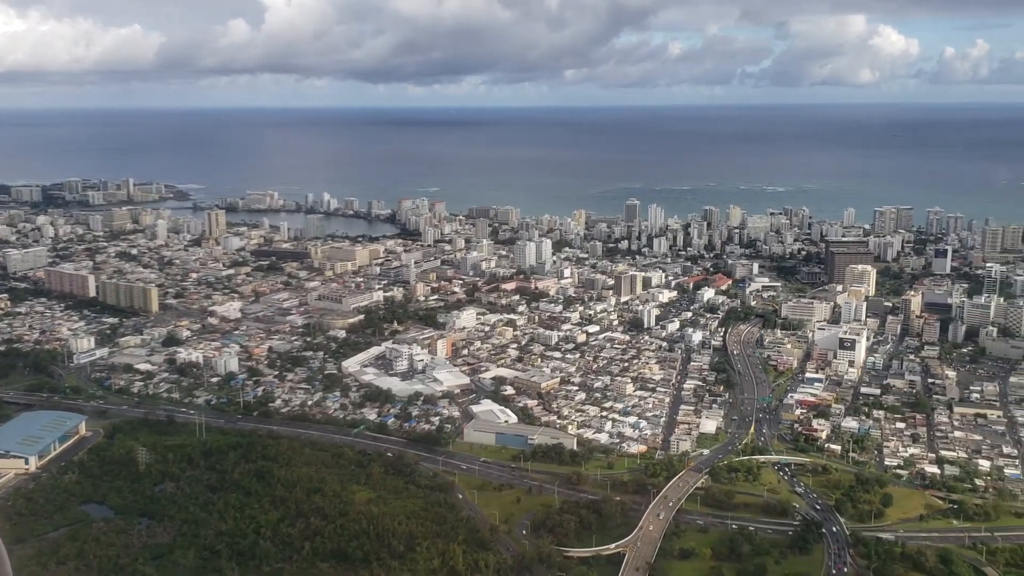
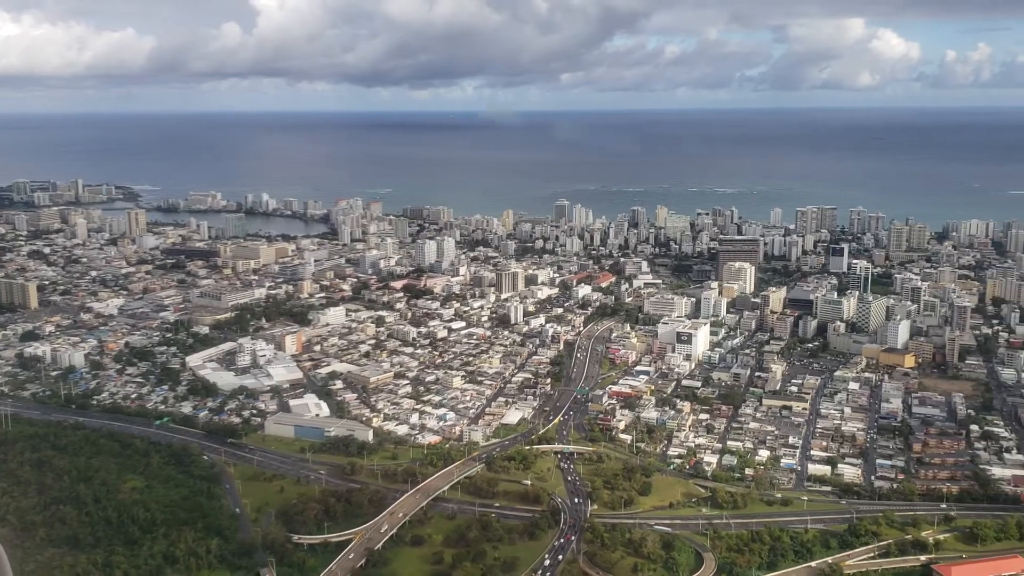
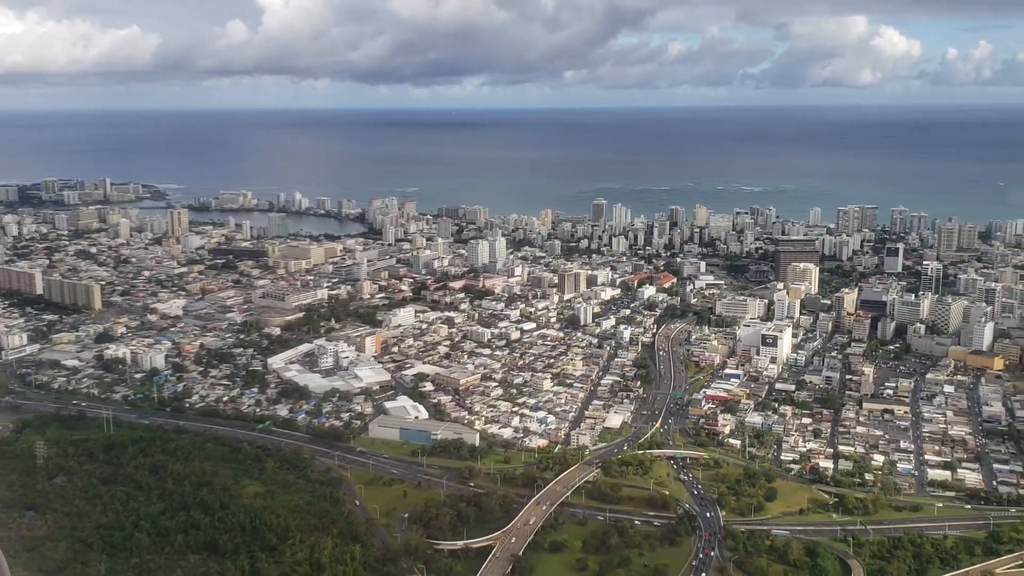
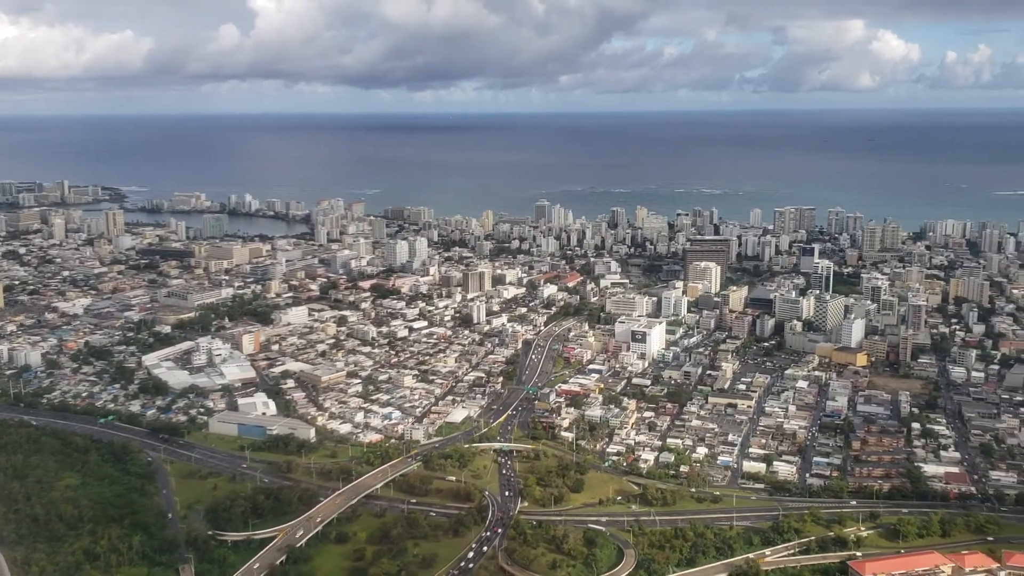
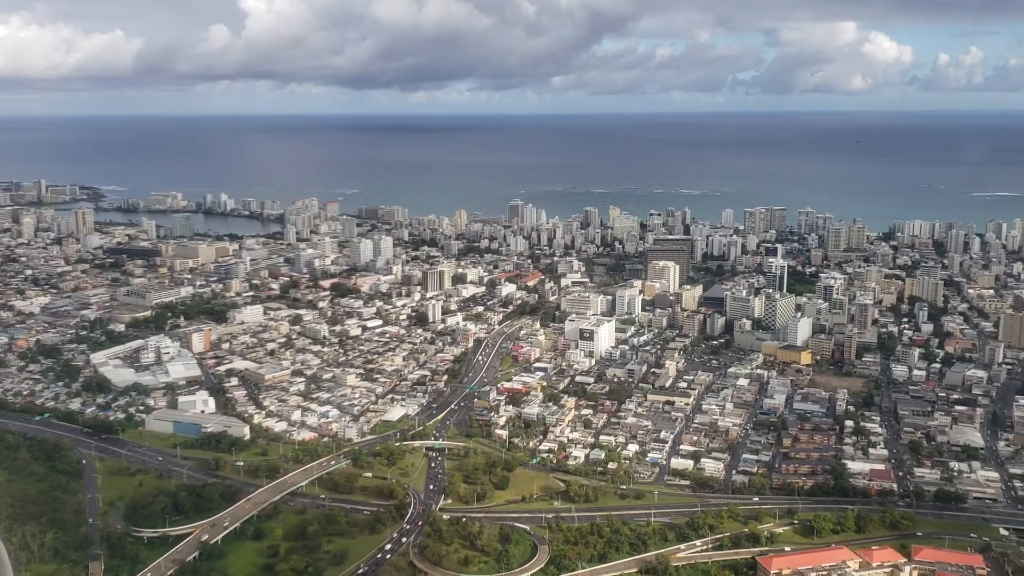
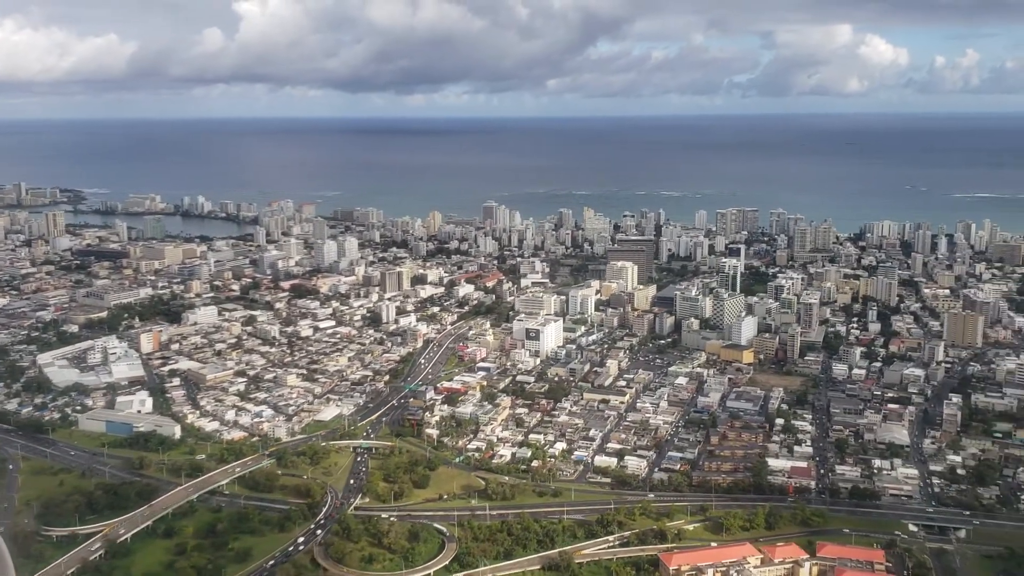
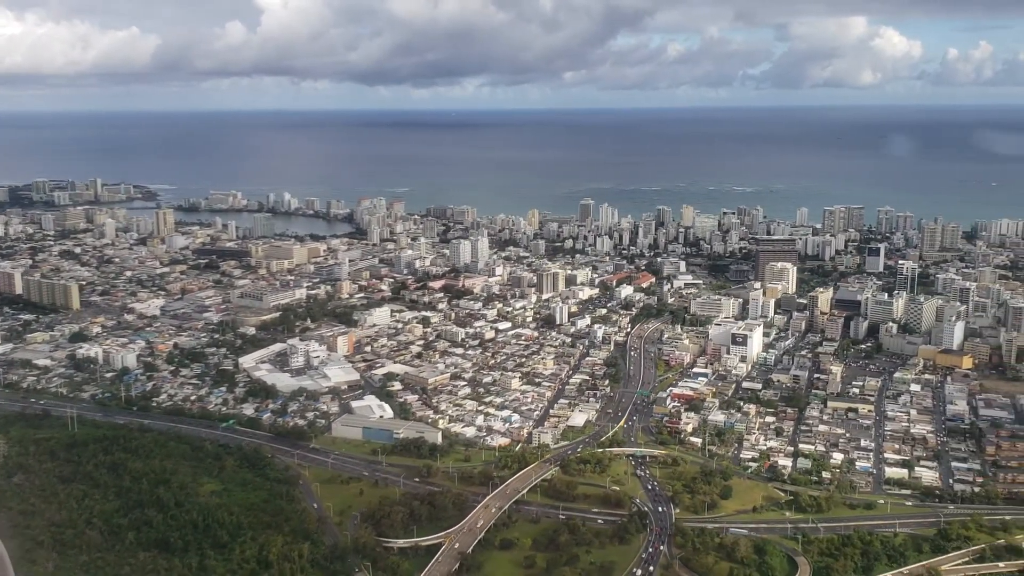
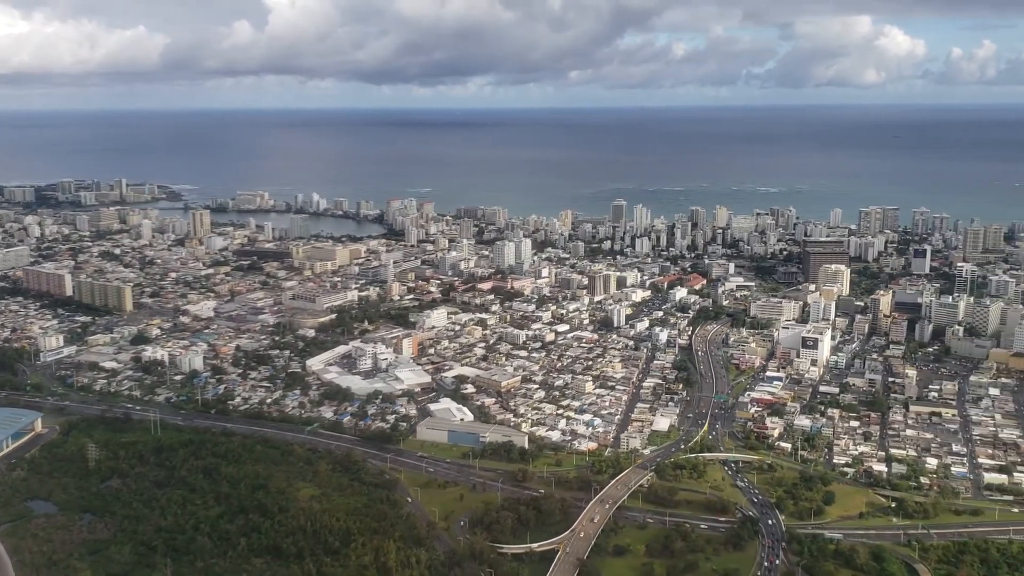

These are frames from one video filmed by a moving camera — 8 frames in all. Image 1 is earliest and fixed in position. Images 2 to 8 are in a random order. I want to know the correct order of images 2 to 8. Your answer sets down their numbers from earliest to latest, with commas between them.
8, 3, 7, 2, 4, 5, 6
